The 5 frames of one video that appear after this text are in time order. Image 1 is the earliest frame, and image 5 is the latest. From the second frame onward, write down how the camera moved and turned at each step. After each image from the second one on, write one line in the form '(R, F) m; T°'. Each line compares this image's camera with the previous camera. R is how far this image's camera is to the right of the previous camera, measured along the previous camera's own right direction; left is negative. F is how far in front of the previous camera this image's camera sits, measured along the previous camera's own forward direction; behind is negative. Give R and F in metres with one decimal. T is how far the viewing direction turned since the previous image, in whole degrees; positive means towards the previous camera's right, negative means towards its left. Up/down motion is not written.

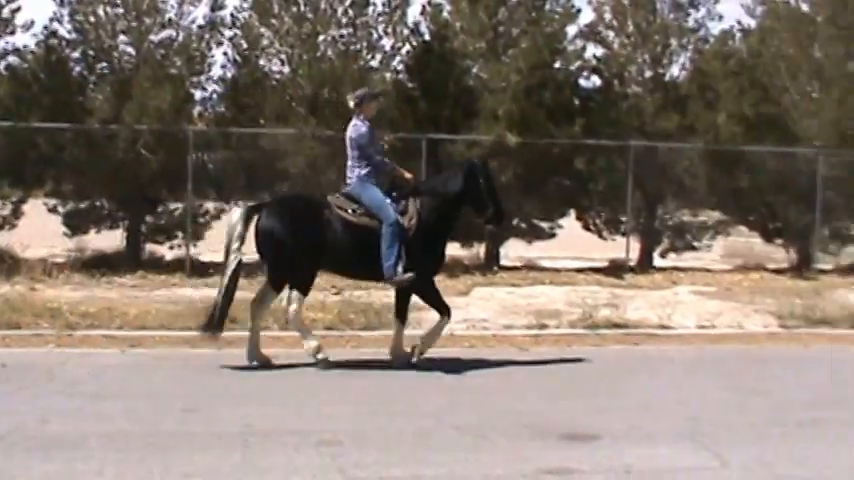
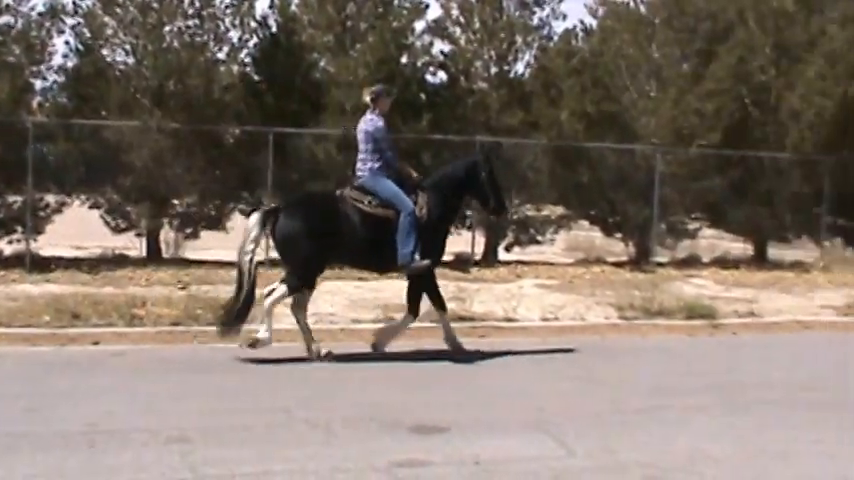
(-0.1, -0.1) m; +6°
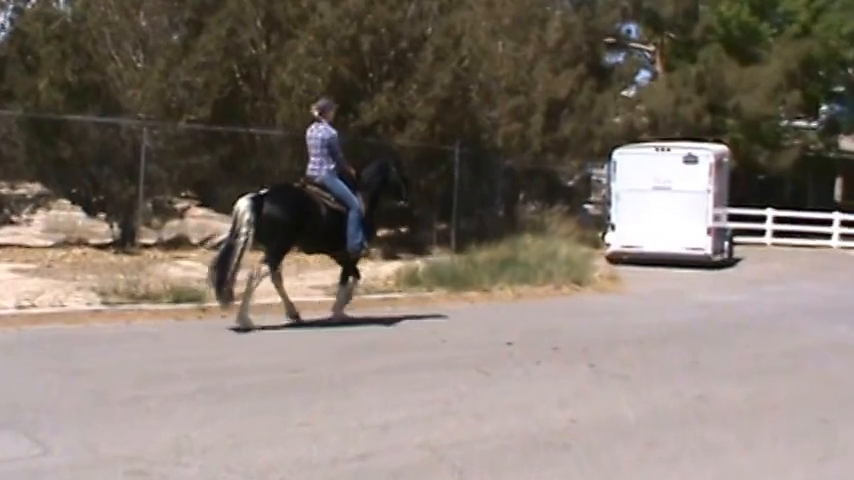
(+0.5, +1.8) m; +19°
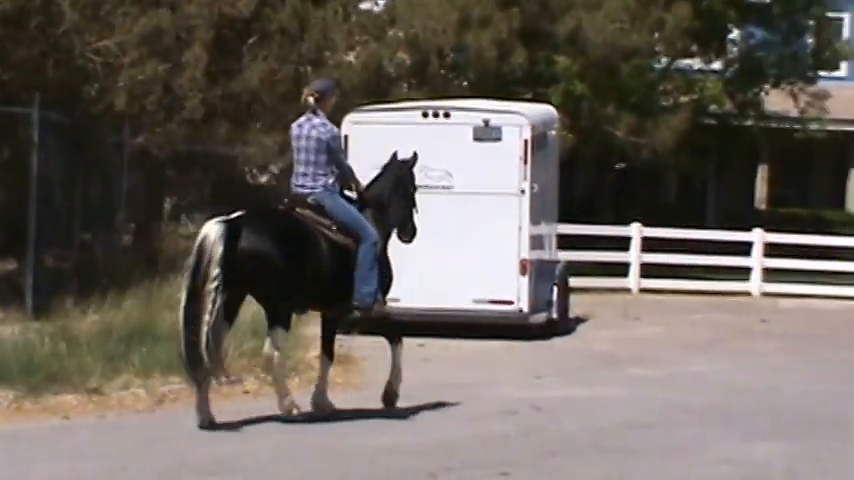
(+0.7, +15.4) m; +15°
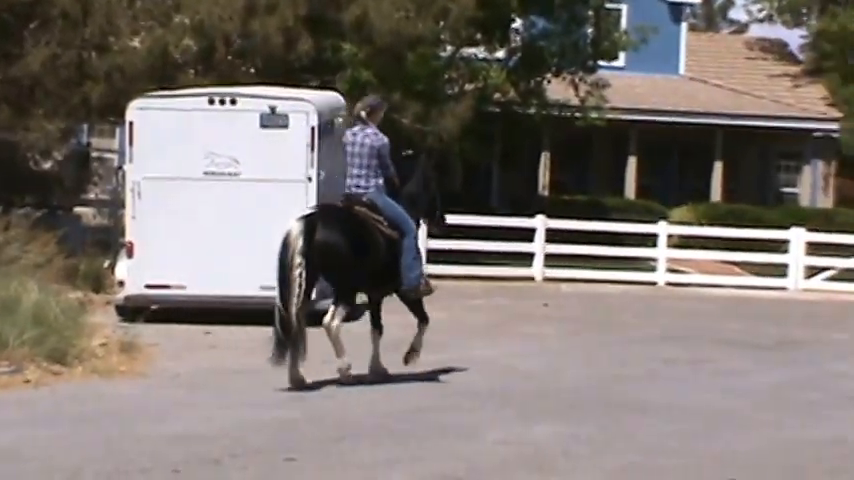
(+0.8, -0.1) m; +6°
